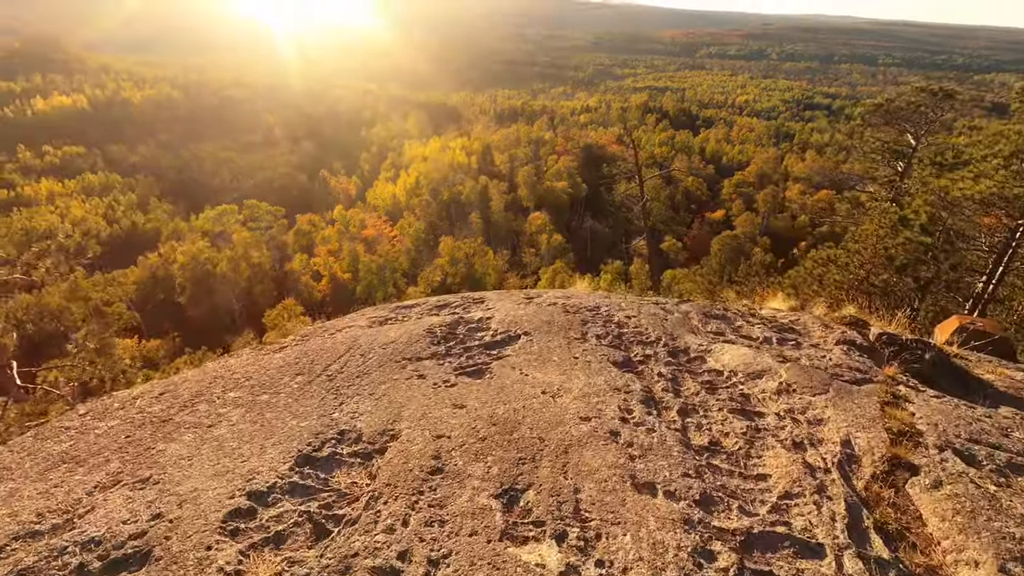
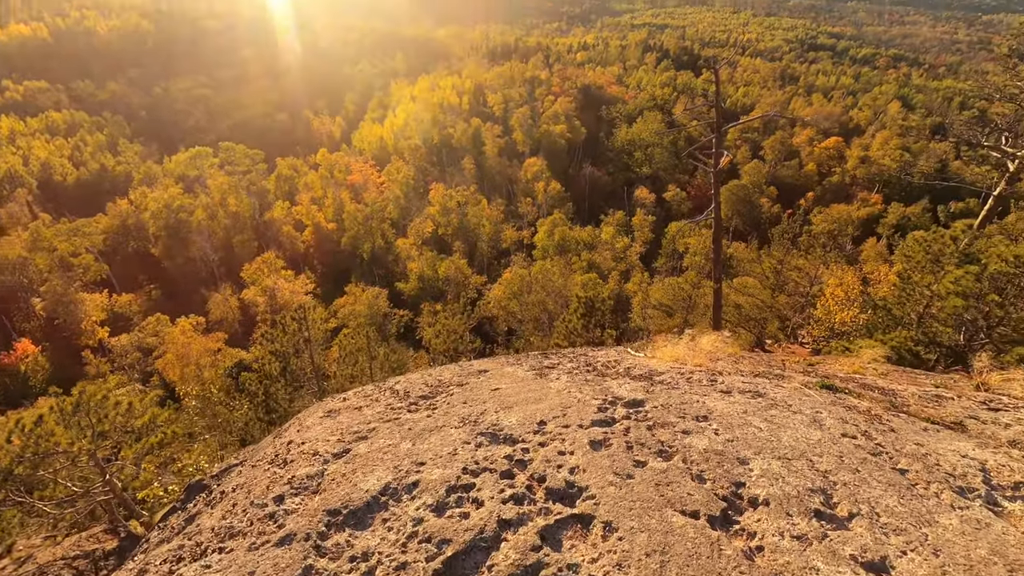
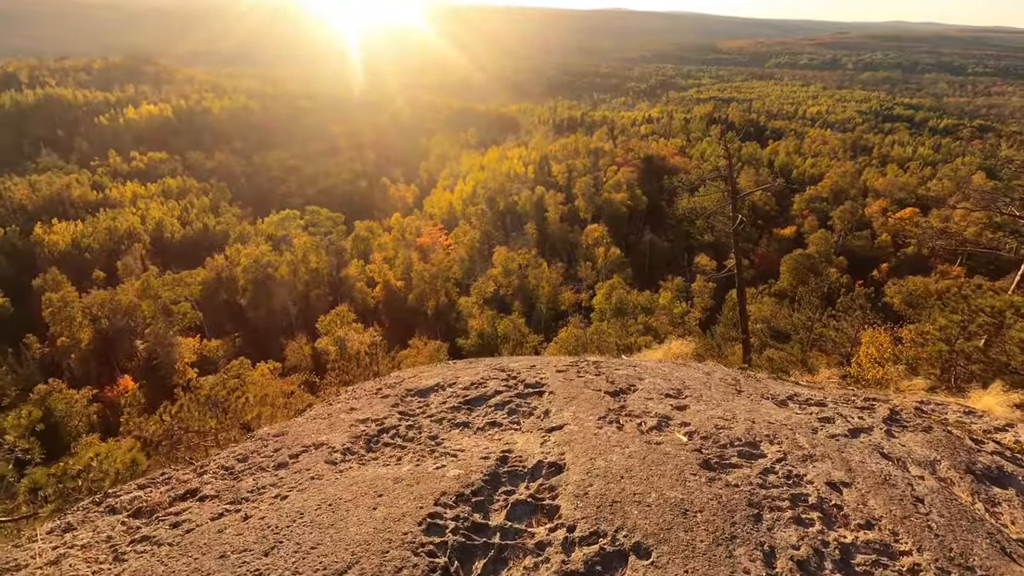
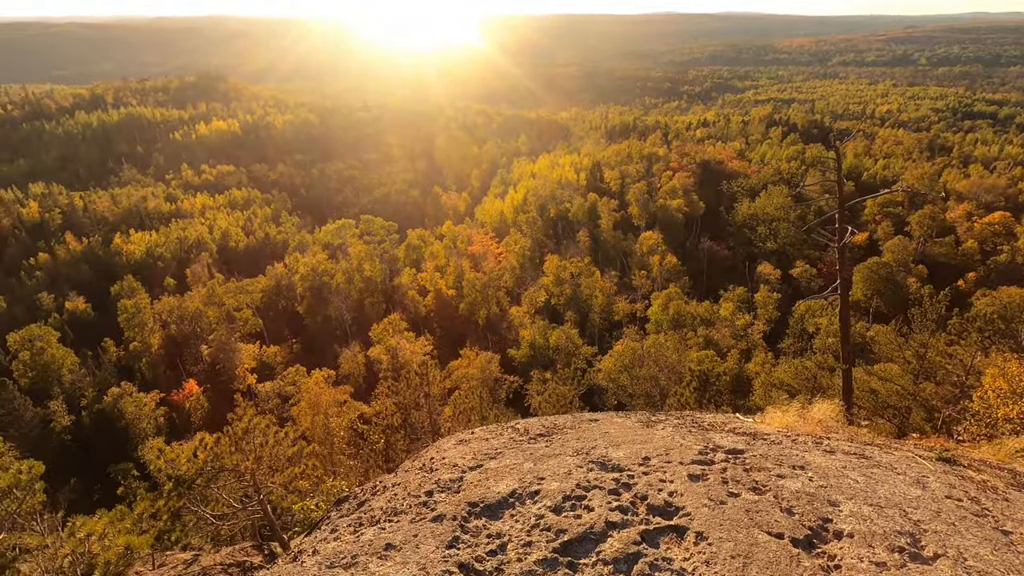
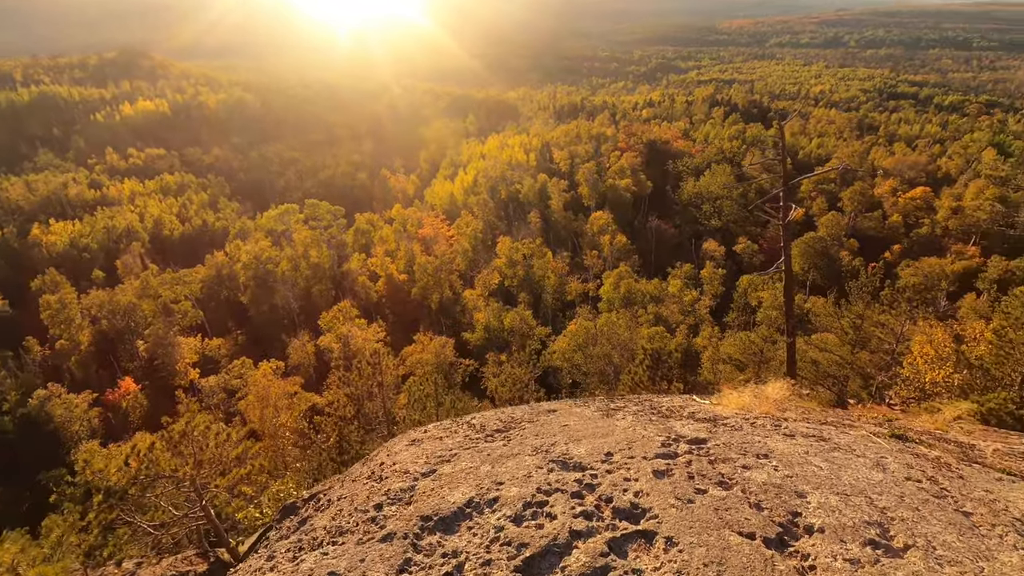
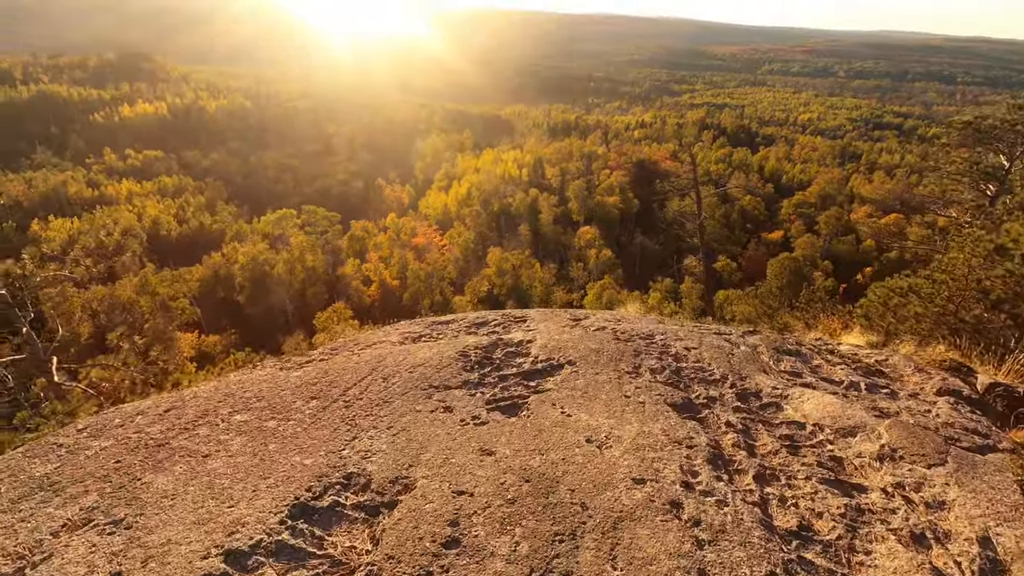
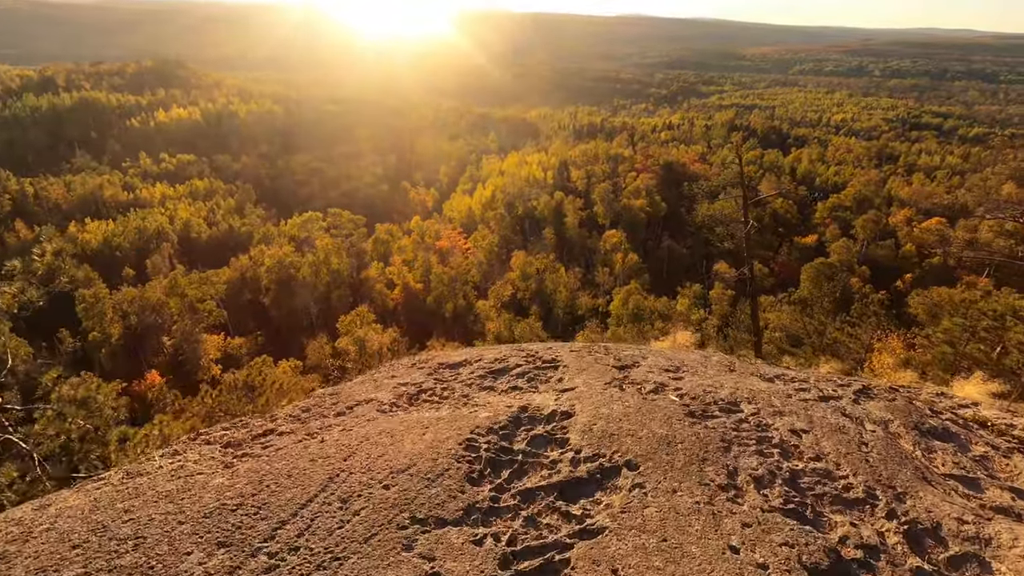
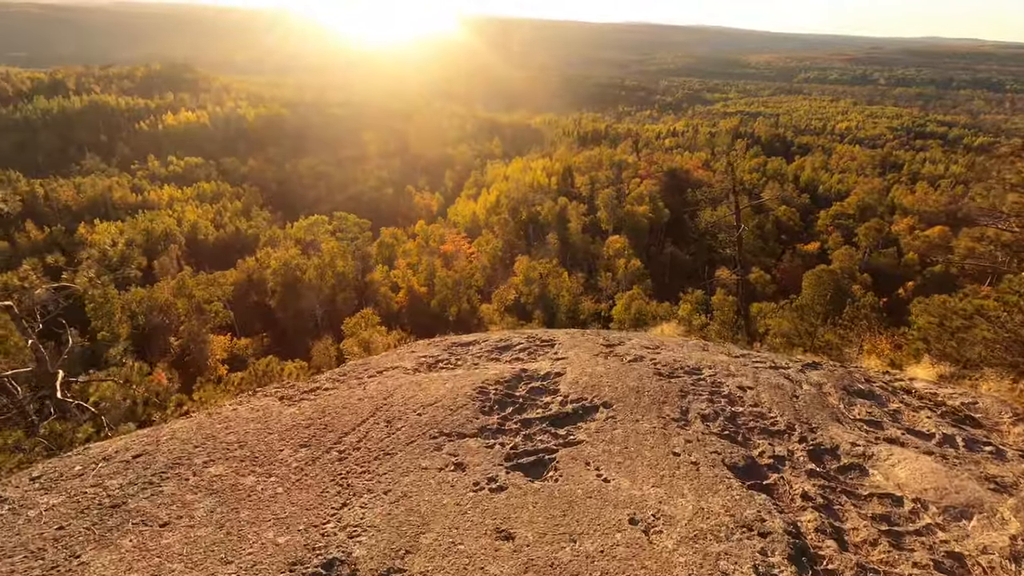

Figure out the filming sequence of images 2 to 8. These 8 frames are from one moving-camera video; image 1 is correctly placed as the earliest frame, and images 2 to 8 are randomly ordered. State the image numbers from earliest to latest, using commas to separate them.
6, 8, 7, 3, 4, 5, 2
